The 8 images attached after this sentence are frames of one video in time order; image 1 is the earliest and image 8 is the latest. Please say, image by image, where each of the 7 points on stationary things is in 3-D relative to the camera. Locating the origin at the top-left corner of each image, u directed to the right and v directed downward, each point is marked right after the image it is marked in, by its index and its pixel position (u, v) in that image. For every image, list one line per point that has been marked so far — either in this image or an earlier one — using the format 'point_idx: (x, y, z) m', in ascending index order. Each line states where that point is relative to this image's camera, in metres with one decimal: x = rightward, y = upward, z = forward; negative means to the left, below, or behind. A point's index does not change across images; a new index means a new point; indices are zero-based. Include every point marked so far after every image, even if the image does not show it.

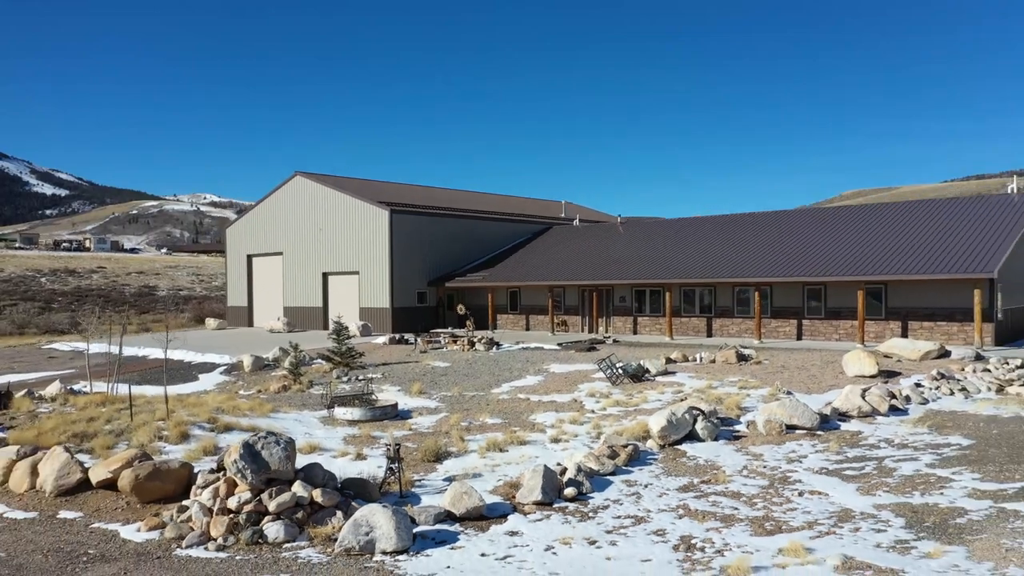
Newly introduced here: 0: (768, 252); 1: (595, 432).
0: (+5.0, +0.7, +16.2) m
1: (+0.8, -1.4, +7.9) m
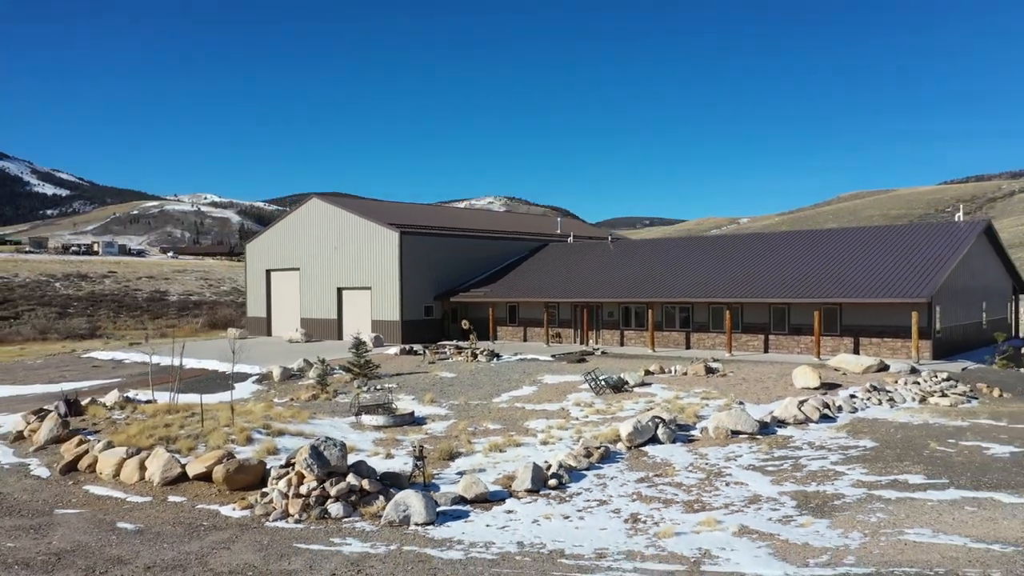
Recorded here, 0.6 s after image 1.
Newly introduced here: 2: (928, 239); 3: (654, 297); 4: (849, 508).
0: (+5.0, +0.3, +18.1) m
1: (+0.8, -1.8, +9.8) m
2: (+8.8, +1.0, +17.5) m
3: (+3.1, -0.2, +17.9) m
4: (+2.8, -1.8, +6.9) m
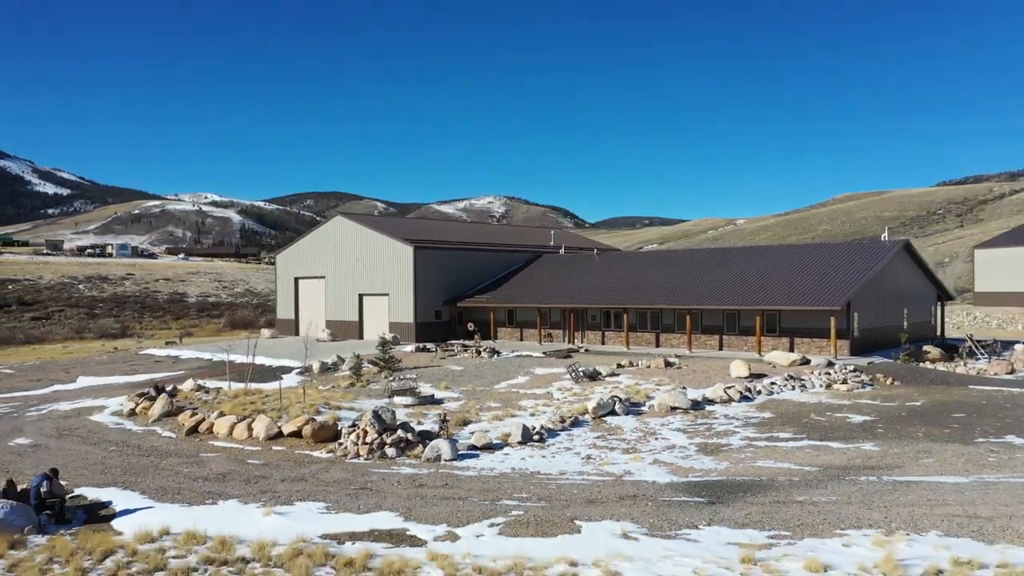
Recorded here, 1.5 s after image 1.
0: (+4.9, +0.1, +21.5) m
1: (+0.7, -2.0, +13.3) m
2: (+8.7, +0.8, +20.9) m
3: (+3.0, -0.4, +21.4) m
4: (+2.7, -2.0, +10.3) m
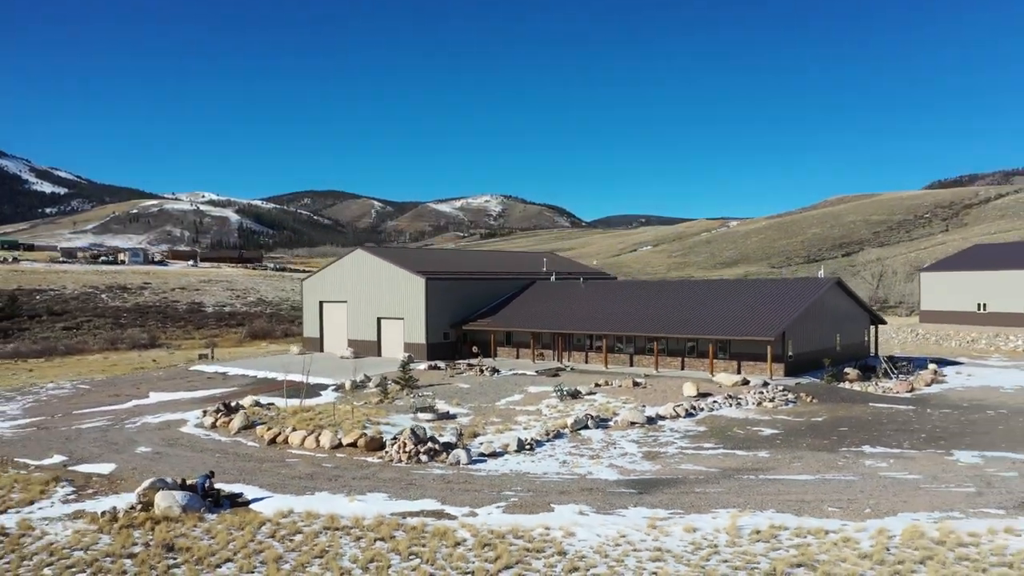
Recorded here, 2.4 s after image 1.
0: (+4.8, -0.8, +25.7) m
1: (+0.7, -2.9, +17.5) m
2: (+8.7, -0.1, +25.1) m
3: (+2.9, -1.3, +25.6) m
4: (+2.7, -3.0, +14.5) m
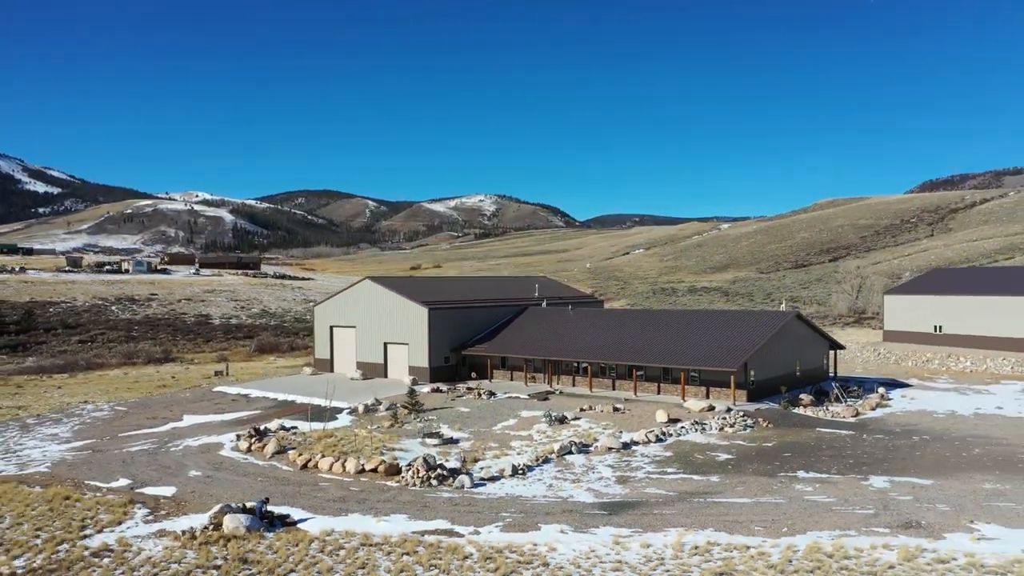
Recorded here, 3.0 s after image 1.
0: (+4.7, -1.9, +28.8) m
1: (+0.6, -4.0, +20.5) m
2: (+8.5, -1.2, +28.2) m
3: (+2.8, -2.4, +28.6) m
4: (+2.6, -4.1, +17.6) m
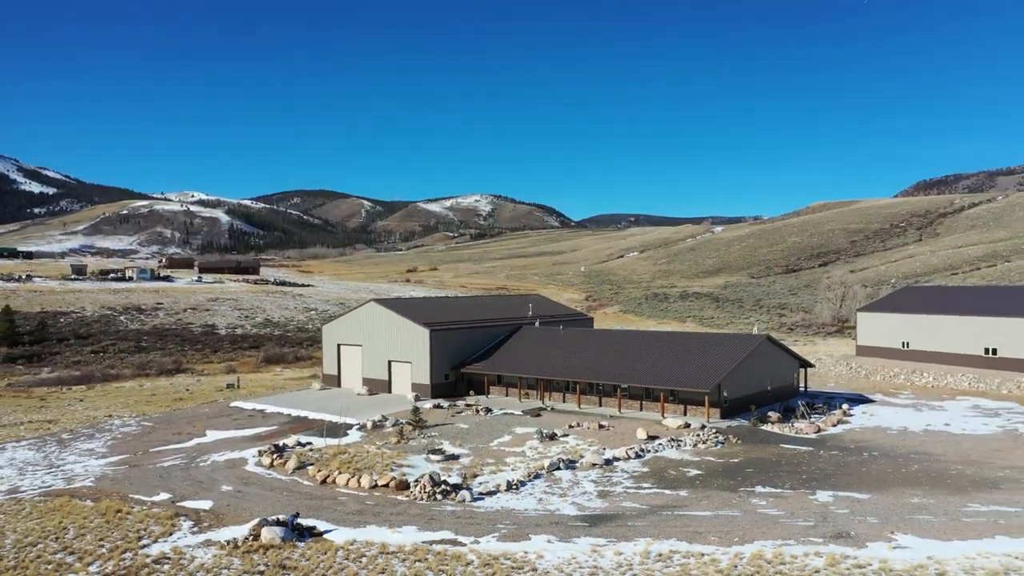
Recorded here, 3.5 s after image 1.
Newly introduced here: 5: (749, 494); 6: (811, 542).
0: (+4.5, -2.9, +31.4) m
1: (+0.4, -5.0, +23.1) m
2: (+8.3, -2.2, +30.8) m
3: (+2.6, -3.4, +31.2) m
4: (+2.5, -5.1, +20.2) m
5: (+5.7, -4.9, +19.6) m
6: (+5.8, -4.9, +16.0) m
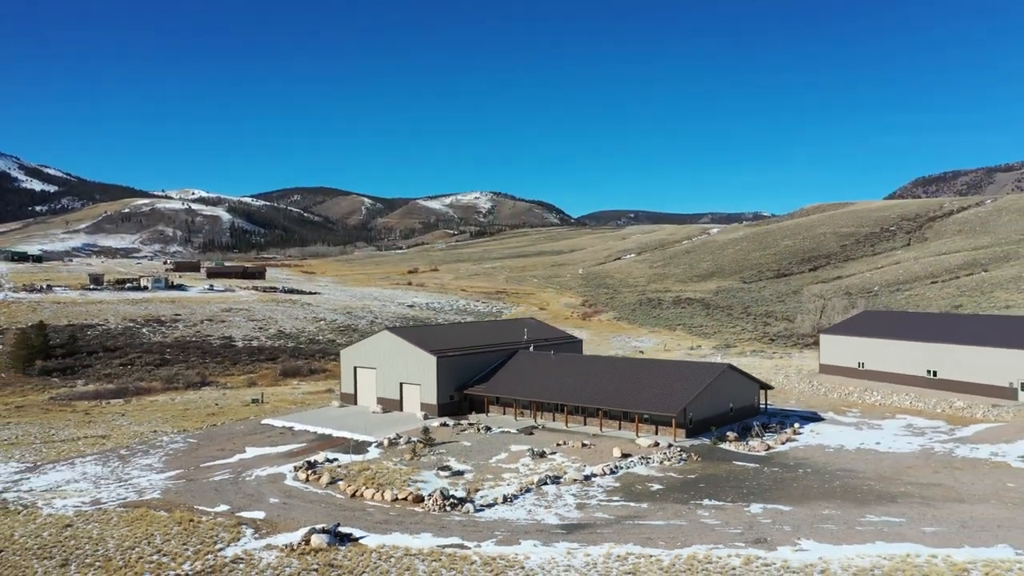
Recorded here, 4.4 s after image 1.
0: (+4.3, -4.4, +36.2) m
1: (+0.3, -6.6, +27.9) m
2: (+8.1, -3.7, +35.7) m
3: (+2.4, -4.9, +36.0) m
4: (+2.3, -6.7, +25.0) m
5: (+5.5, -6.5, +24.5) m
6: (+5.7, -6.5, +20.8) m
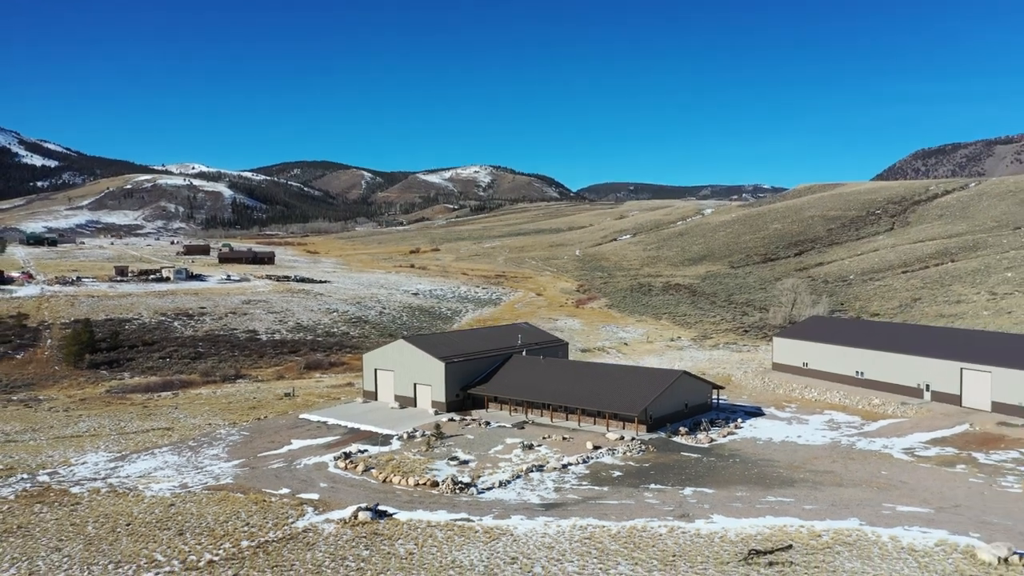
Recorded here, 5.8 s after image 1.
0: (+4.1, -5.5, +44.2) m
1: (0.0, -8.0, +36.0) m
2: (+7.9, -4.8, +43.7) m
3: (+2.2, -6.0, +44.0) m
4: (+2.1, -8.1, +33.1) m
5: (+5.3, -8.0, +32.6) m
6: (+5.4, -8.1, +28.9) m
